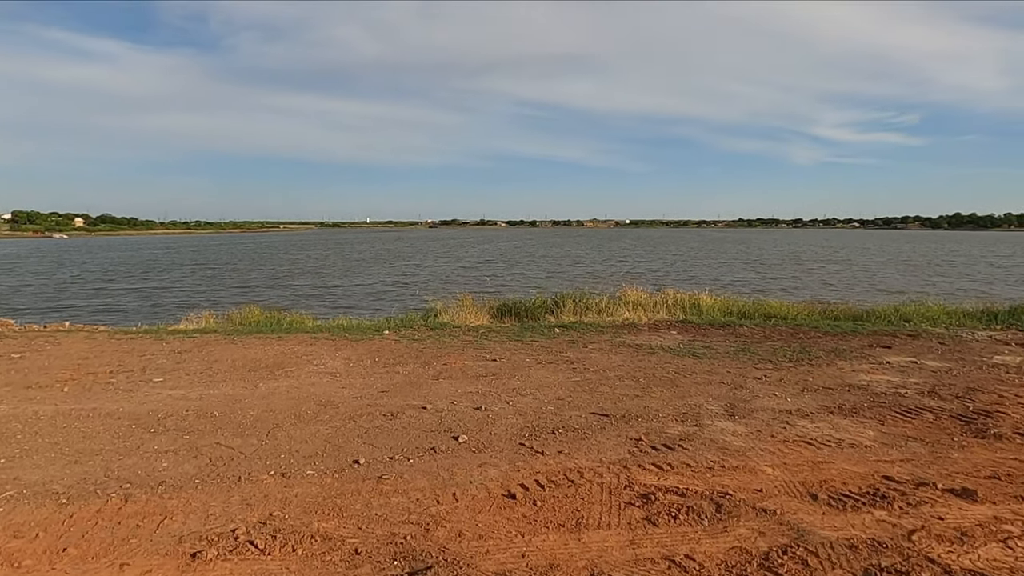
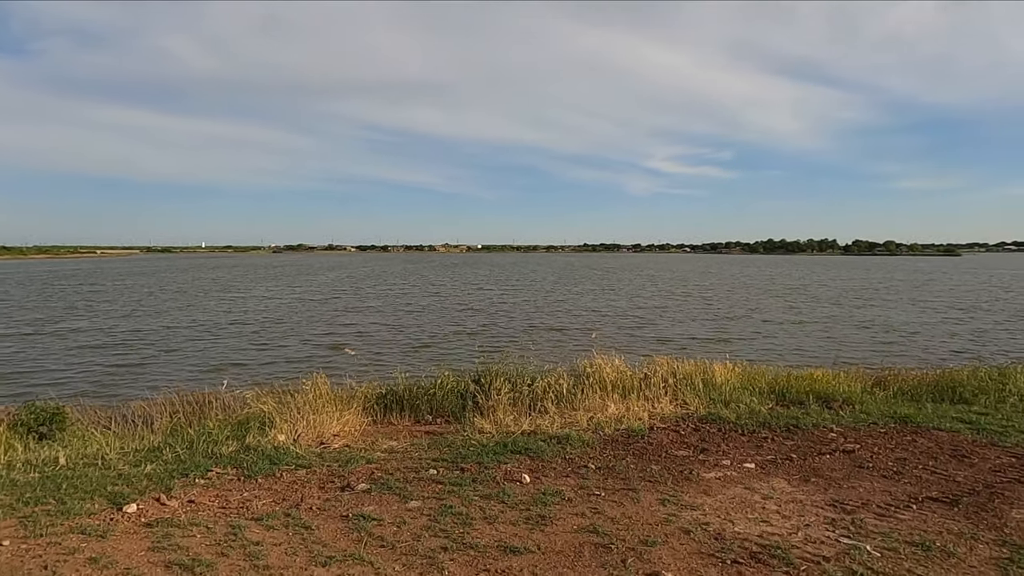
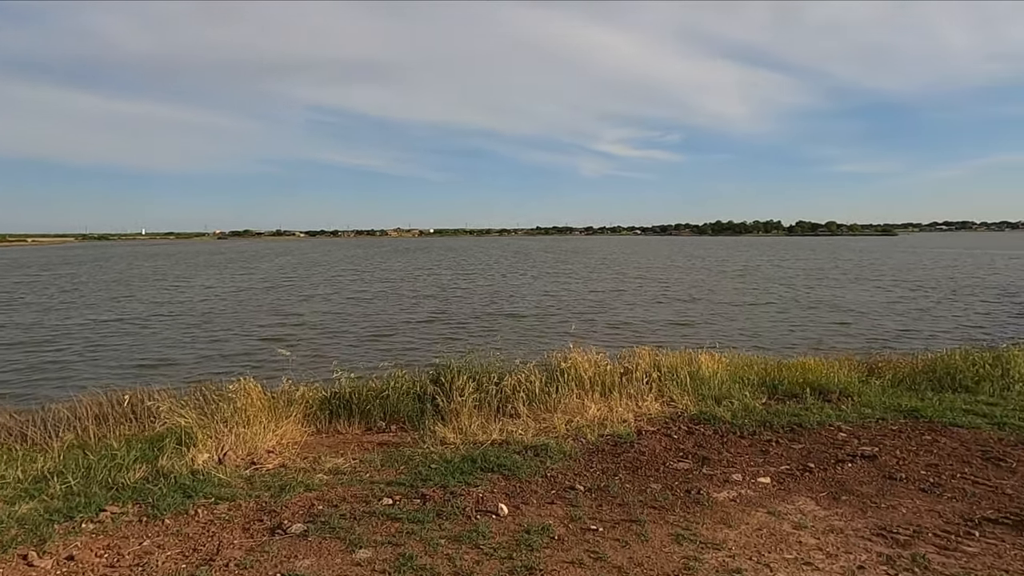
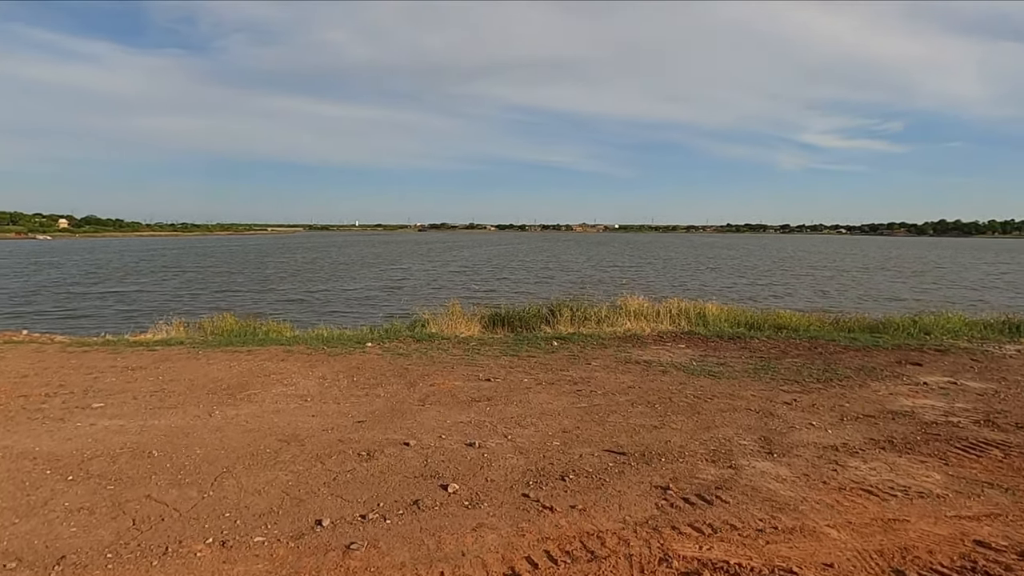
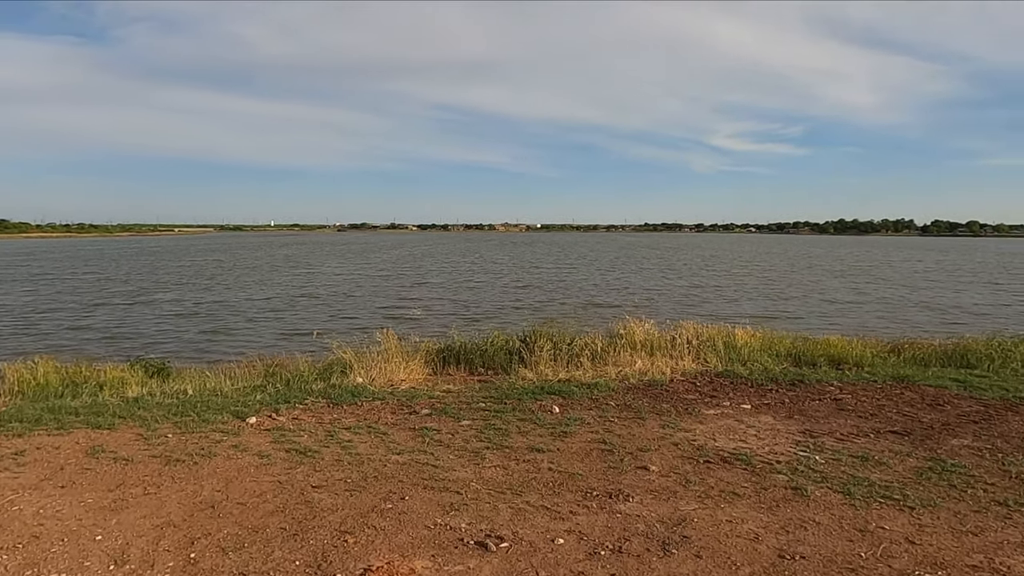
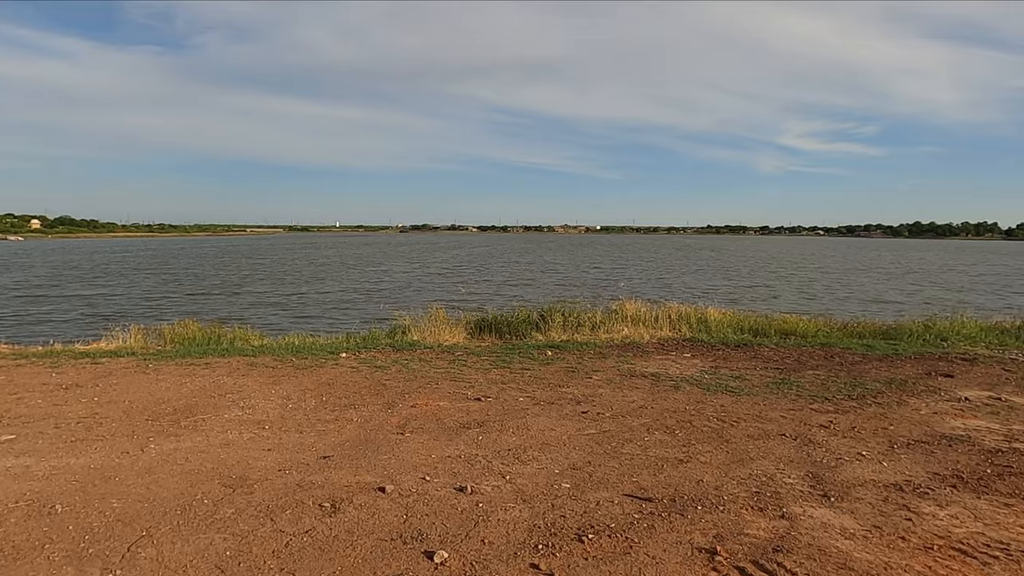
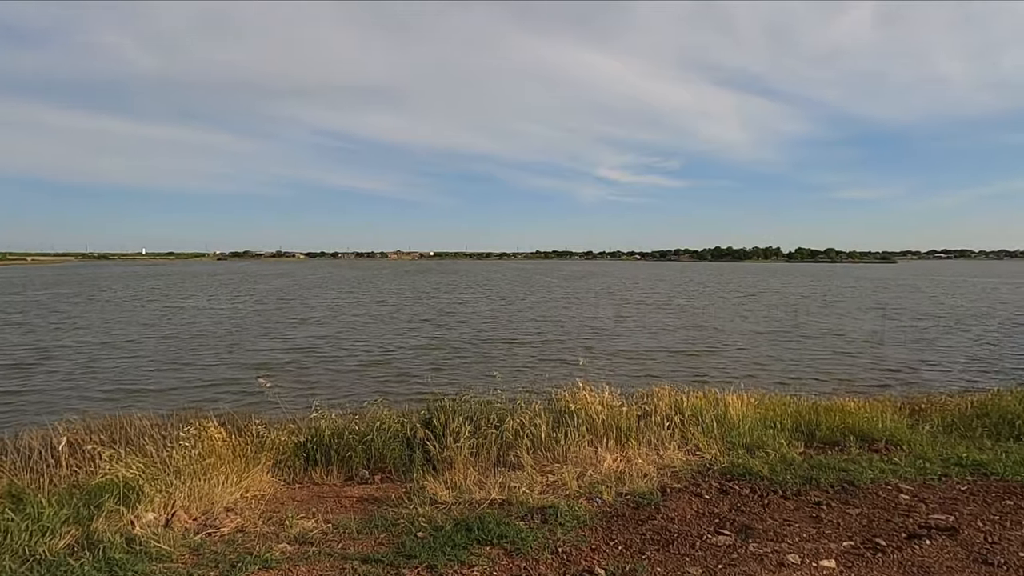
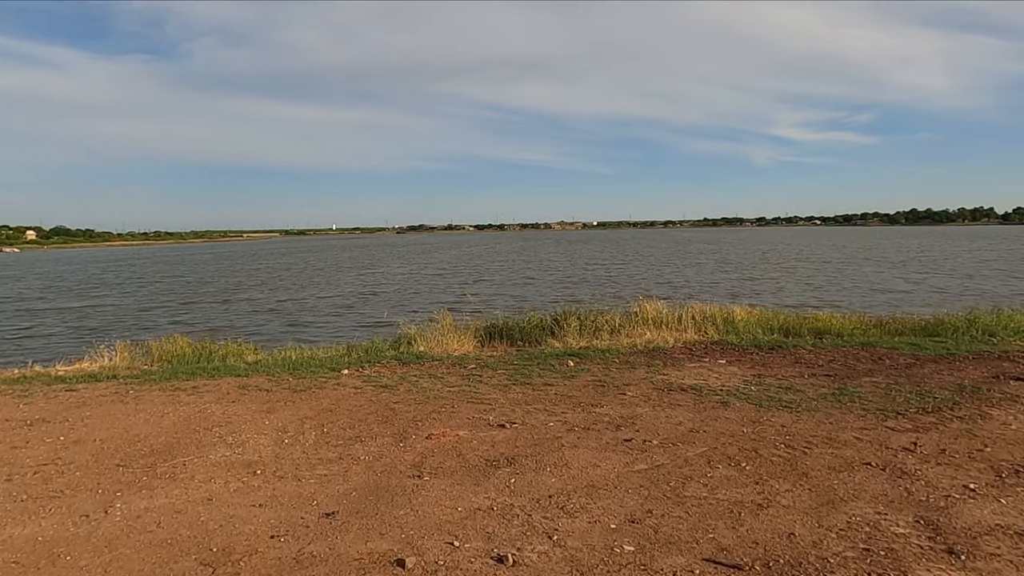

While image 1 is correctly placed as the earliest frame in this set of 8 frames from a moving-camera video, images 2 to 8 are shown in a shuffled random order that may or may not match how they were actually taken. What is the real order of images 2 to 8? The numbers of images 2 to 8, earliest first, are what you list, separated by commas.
4, 6, 8, 5, 2, 3, 7
